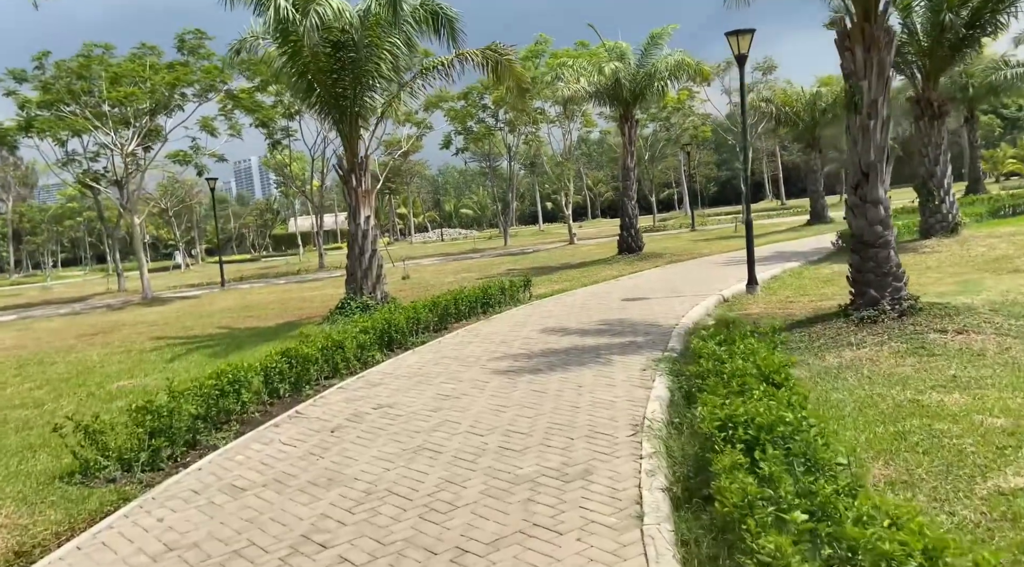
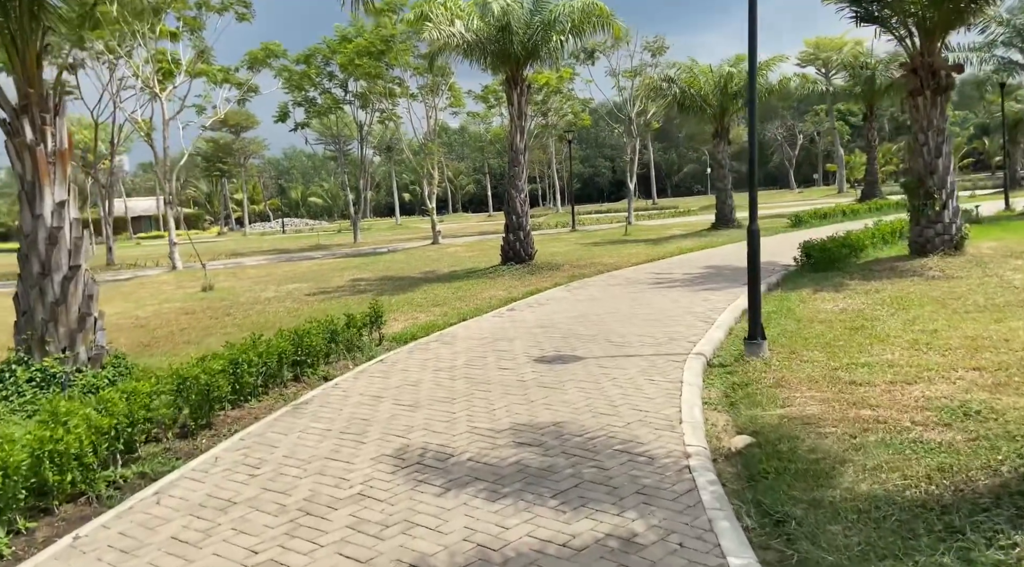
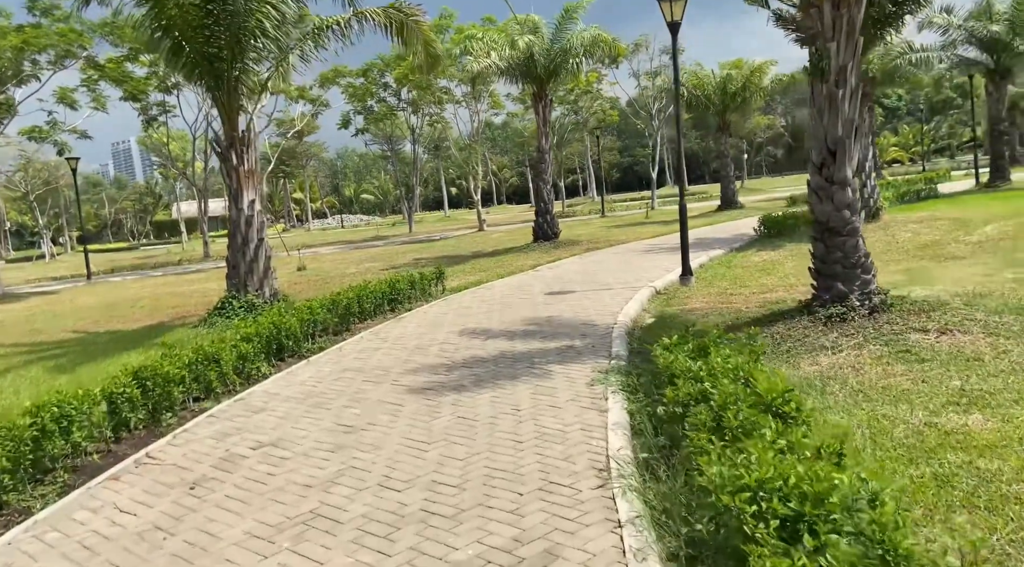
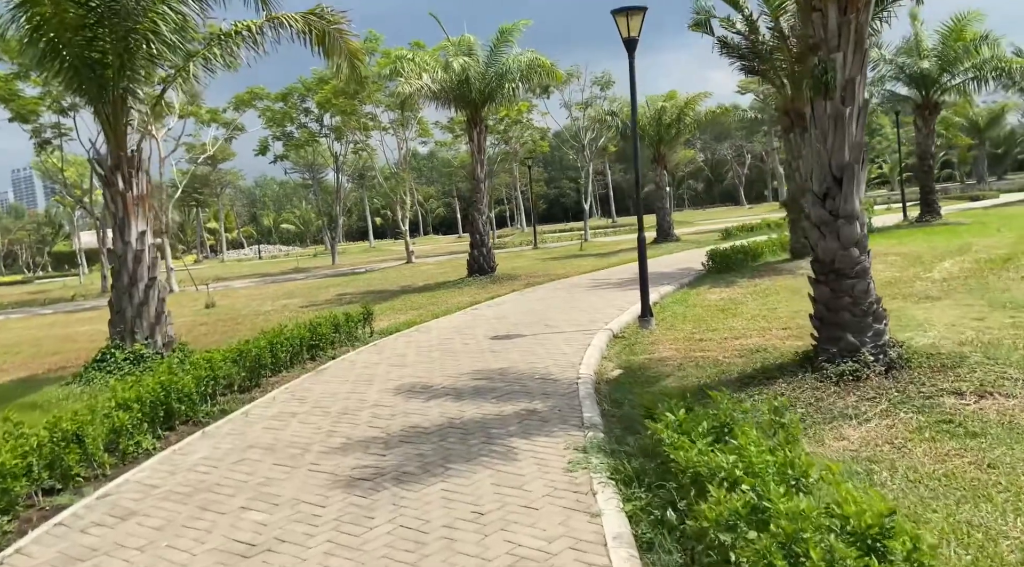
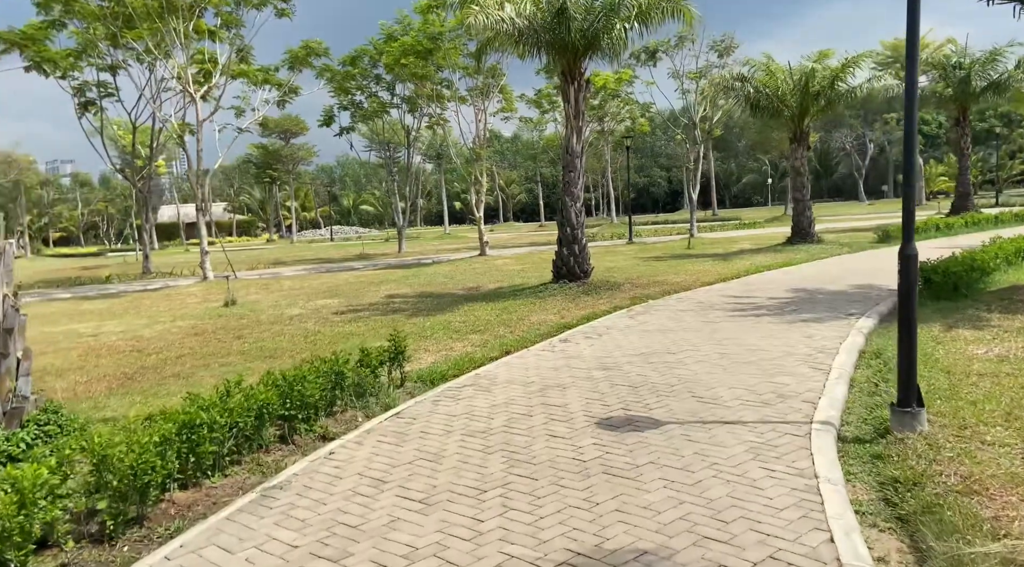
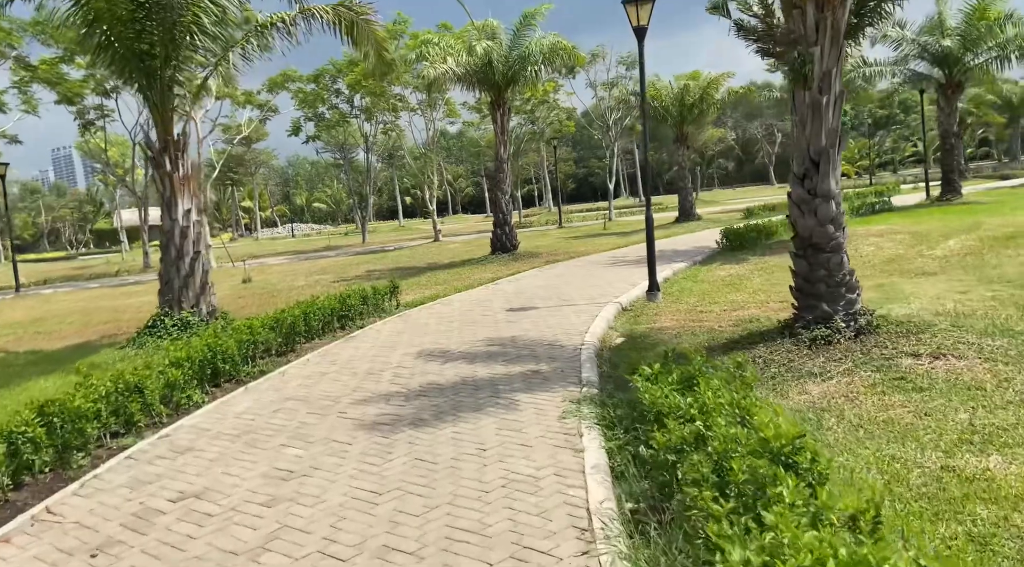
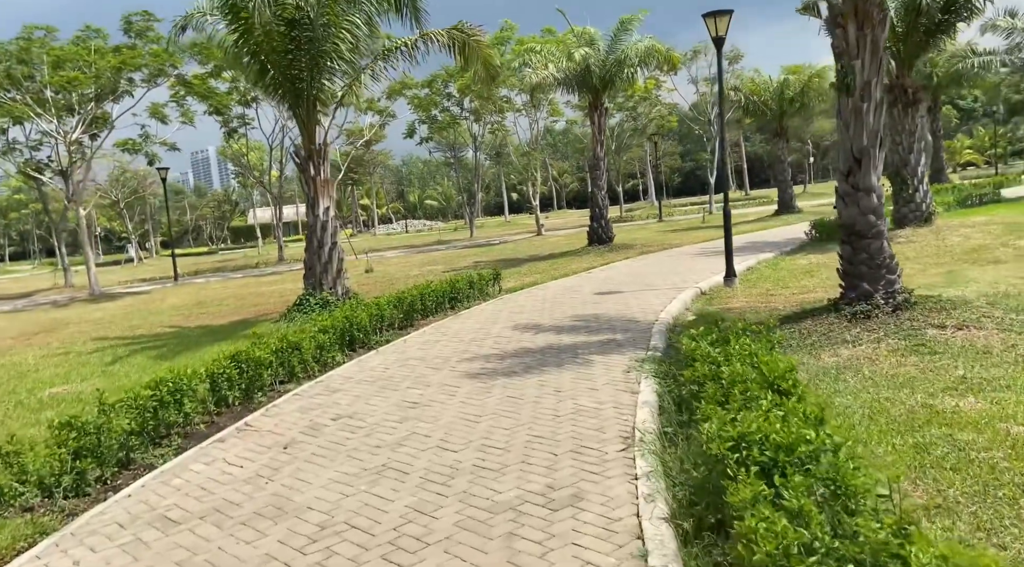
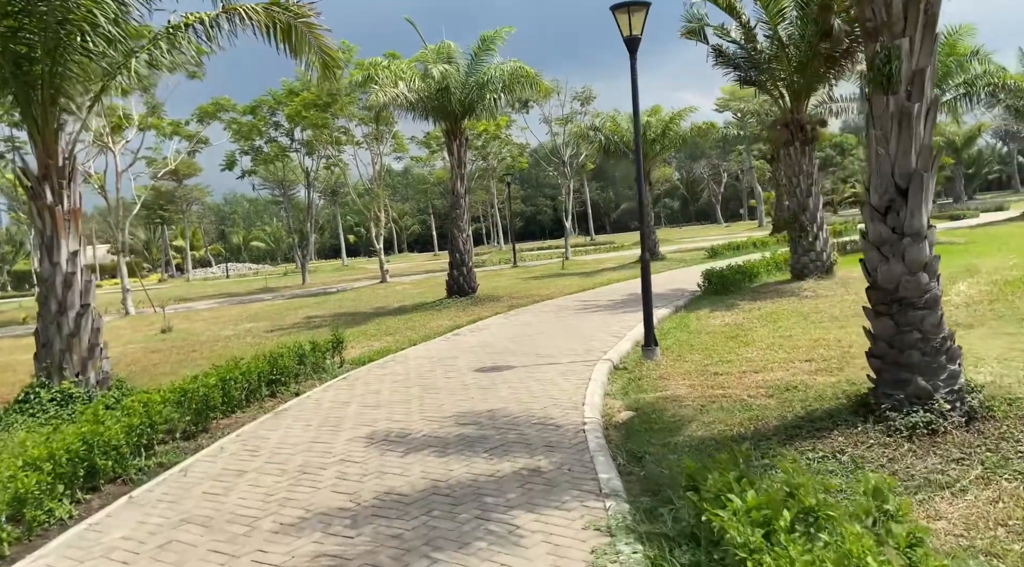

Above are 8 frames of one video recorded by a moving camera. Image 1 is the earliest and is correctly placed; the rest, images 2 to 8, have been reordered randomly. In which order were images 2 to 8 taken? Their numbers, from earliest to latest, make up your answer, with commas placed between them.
7, 3, 6, 4, 8, 2, 5
